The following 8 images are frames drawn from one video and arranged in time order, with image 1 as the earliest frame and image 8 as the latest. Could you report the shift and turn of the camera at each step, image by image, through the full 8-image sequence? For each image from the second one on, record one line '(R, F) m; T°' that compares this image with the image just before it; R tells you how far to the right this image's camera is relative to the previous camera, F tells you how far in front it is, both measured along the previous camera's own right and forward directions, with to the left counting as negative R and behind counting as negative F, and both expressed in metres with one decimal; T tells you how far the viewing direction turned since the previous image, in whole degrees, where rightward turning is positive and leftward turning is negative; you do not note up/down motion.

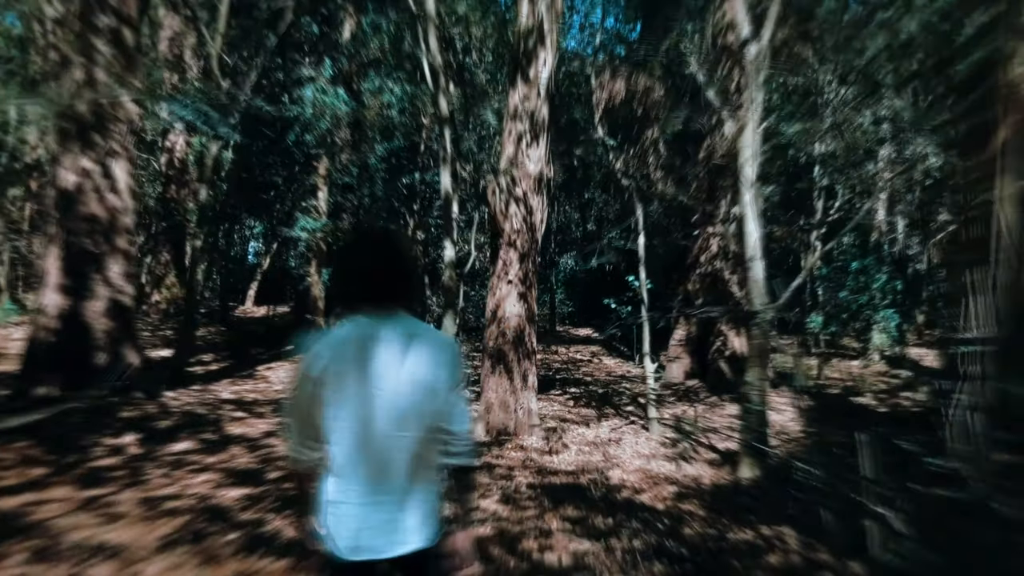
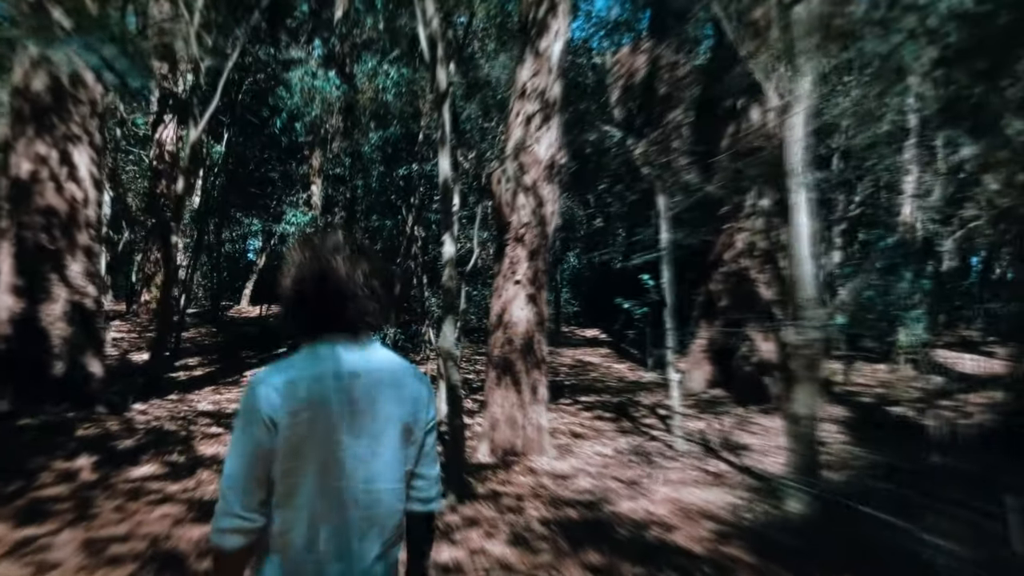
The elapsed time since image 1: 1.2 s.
(-0.1, +1.1) m; 0°
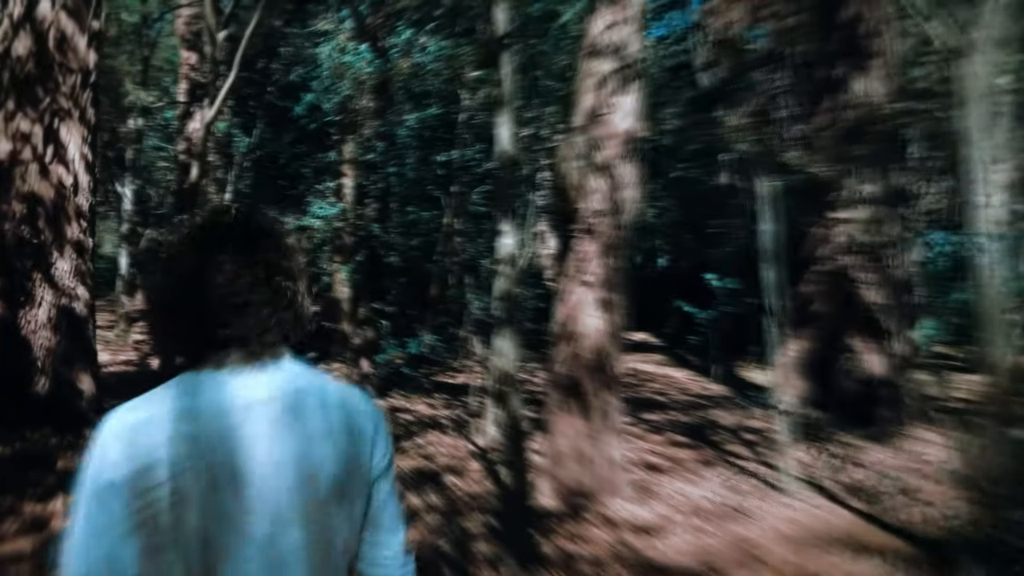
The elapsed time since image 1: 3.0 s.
(-0.3, +1.6) m; -2°
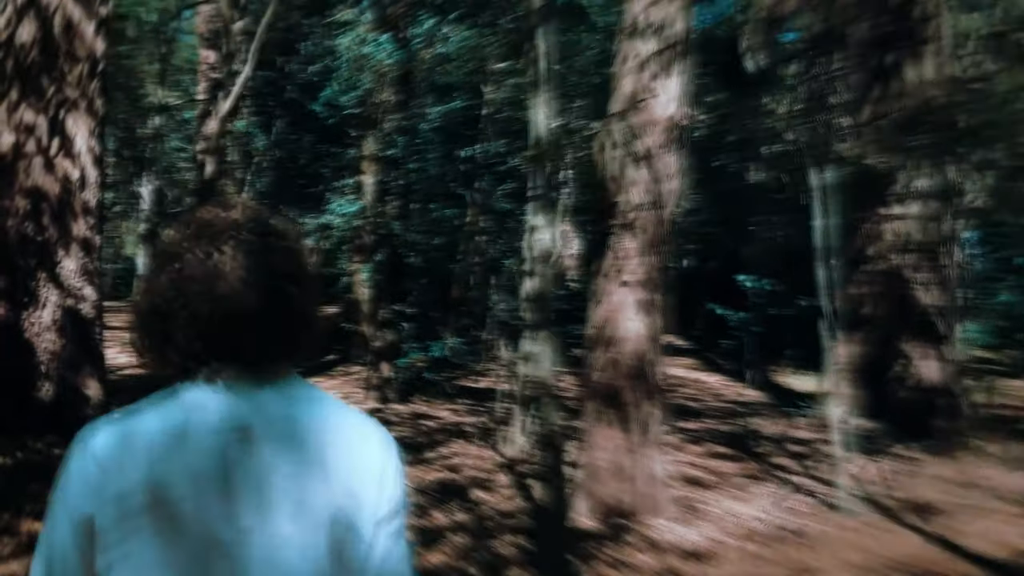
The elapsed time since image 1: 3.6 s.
(-0.1, +0.5) m; -1°
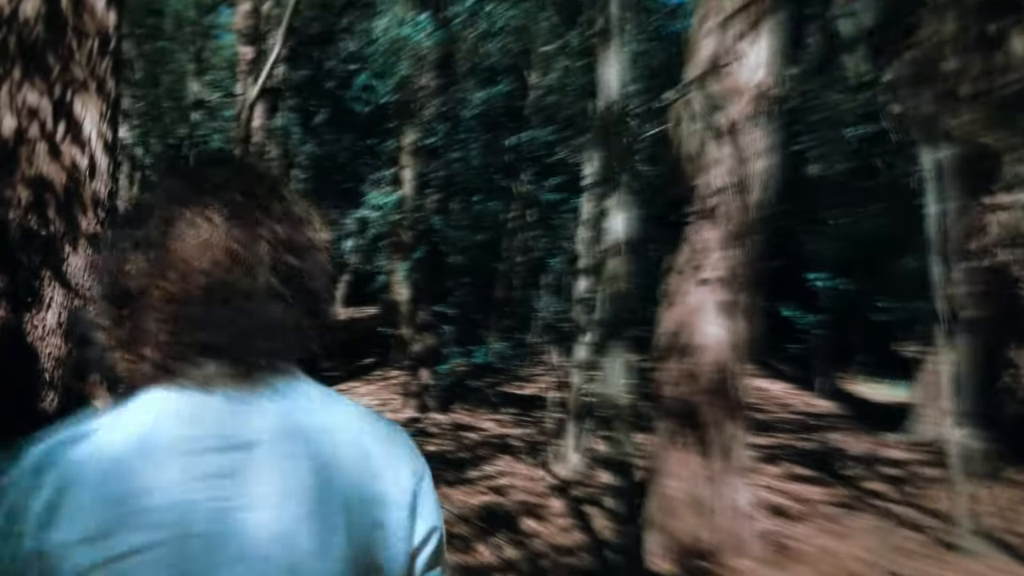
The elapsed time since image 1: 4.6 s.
(-0.1, +0.9) m; -3°
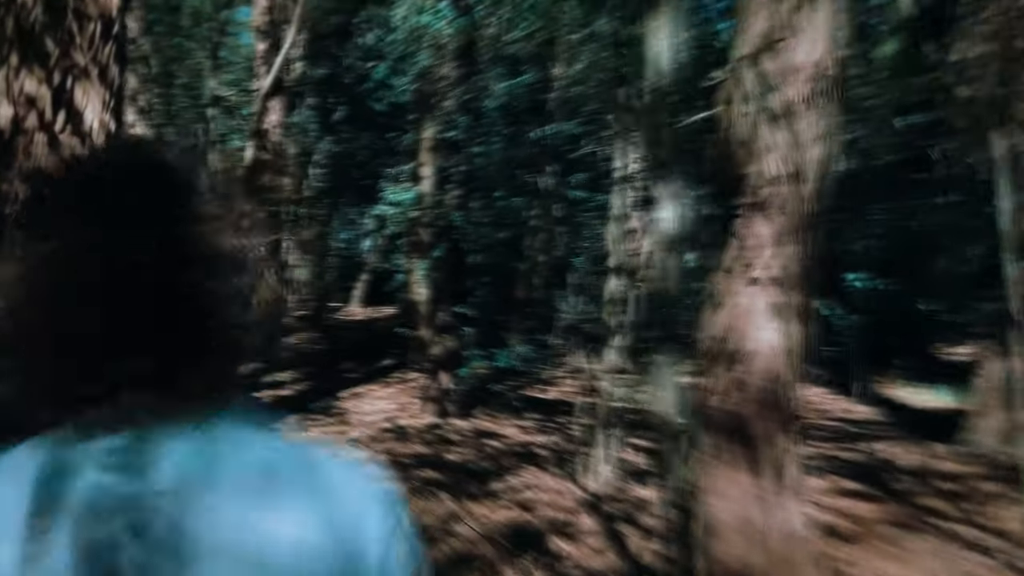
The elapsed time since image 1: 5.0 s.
(-0.1, +0.5) m; -1°
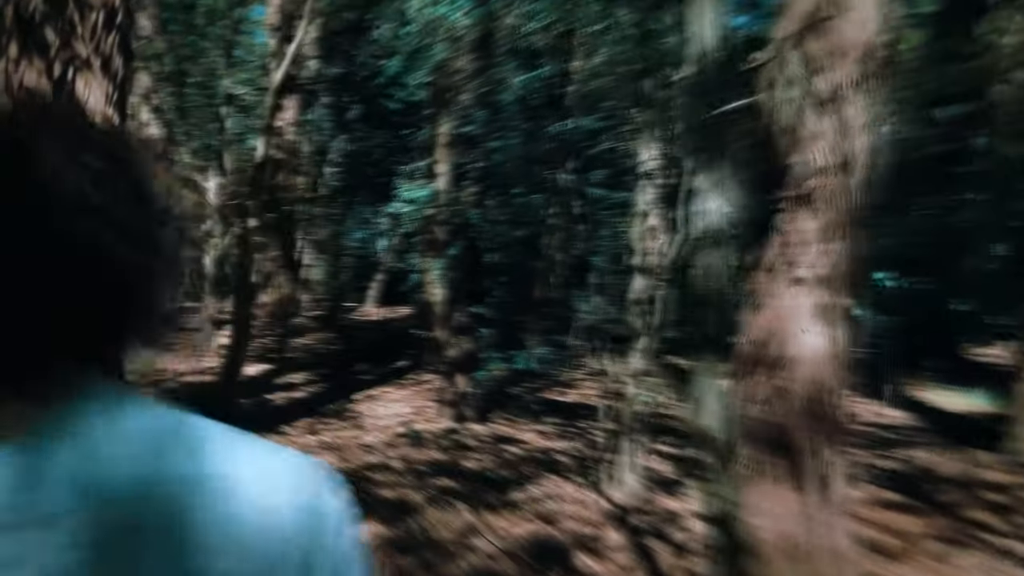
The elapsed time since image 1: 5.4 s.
(-0.1, +0.3) m; -1°
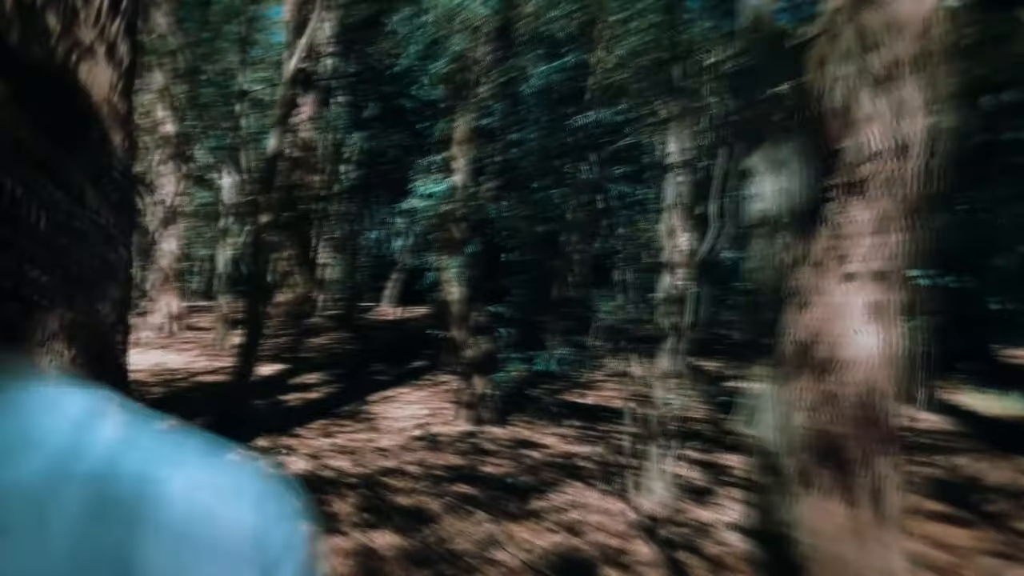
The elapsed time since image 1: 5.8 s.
(0.0, +0.3) m; -1°
